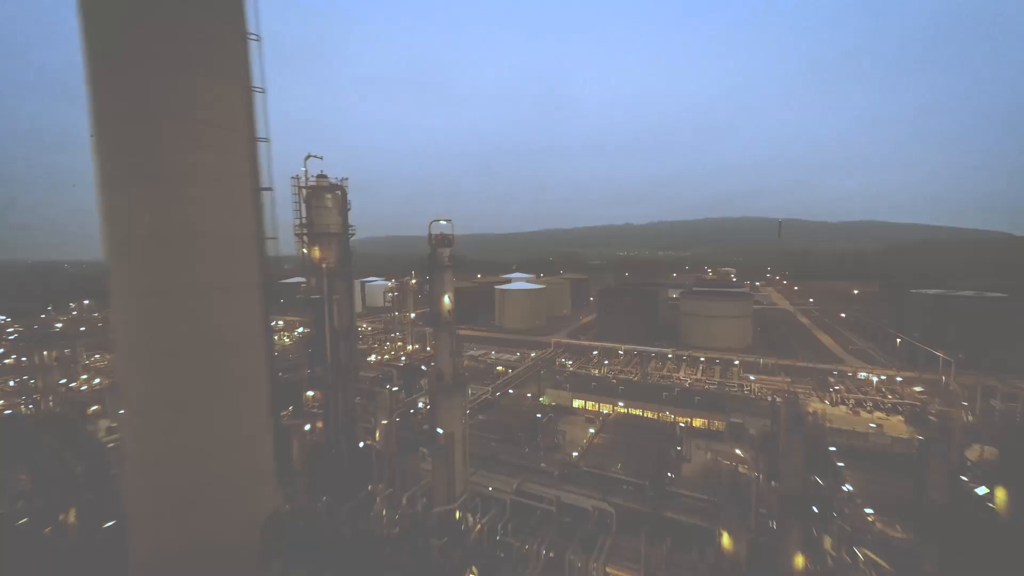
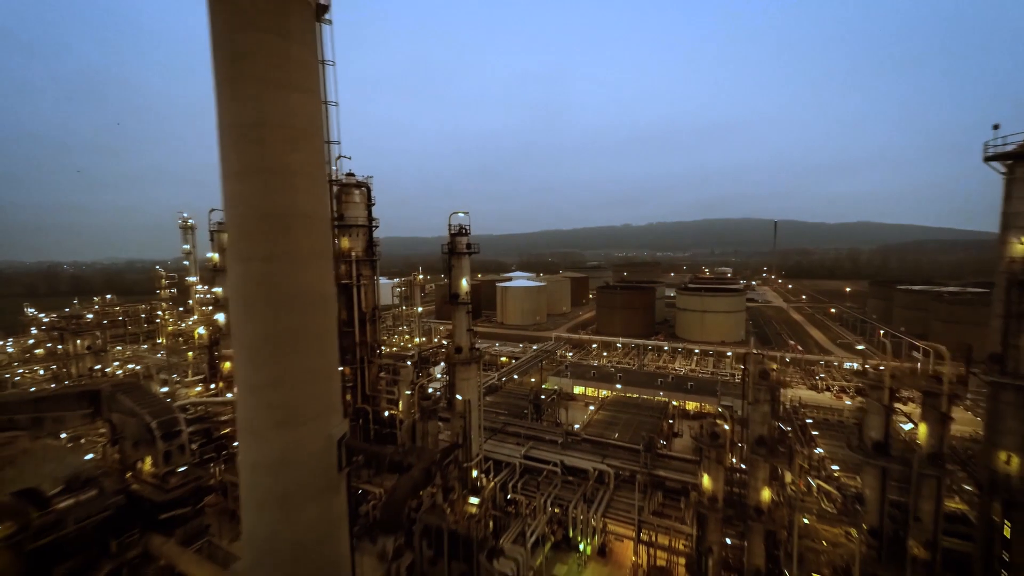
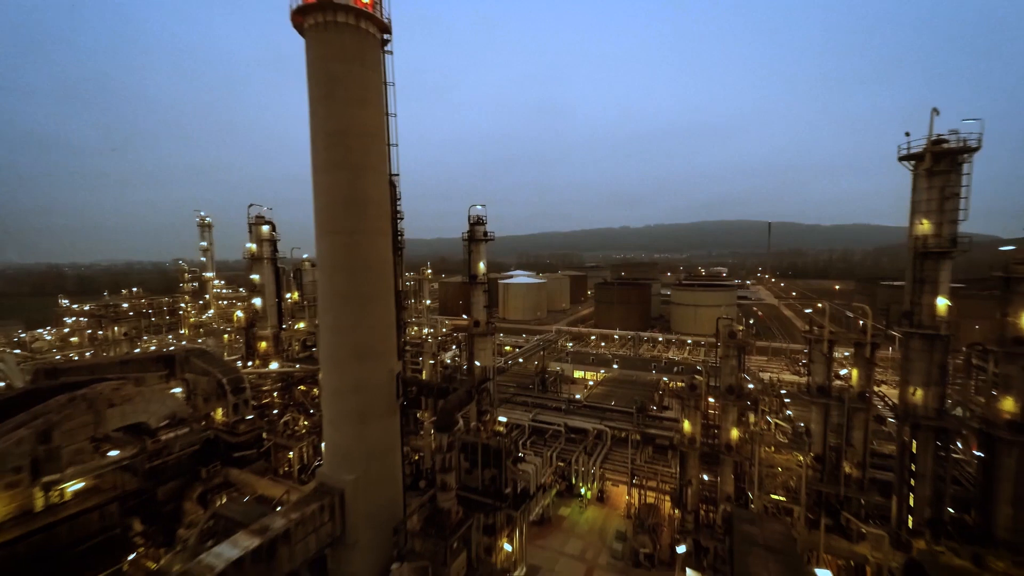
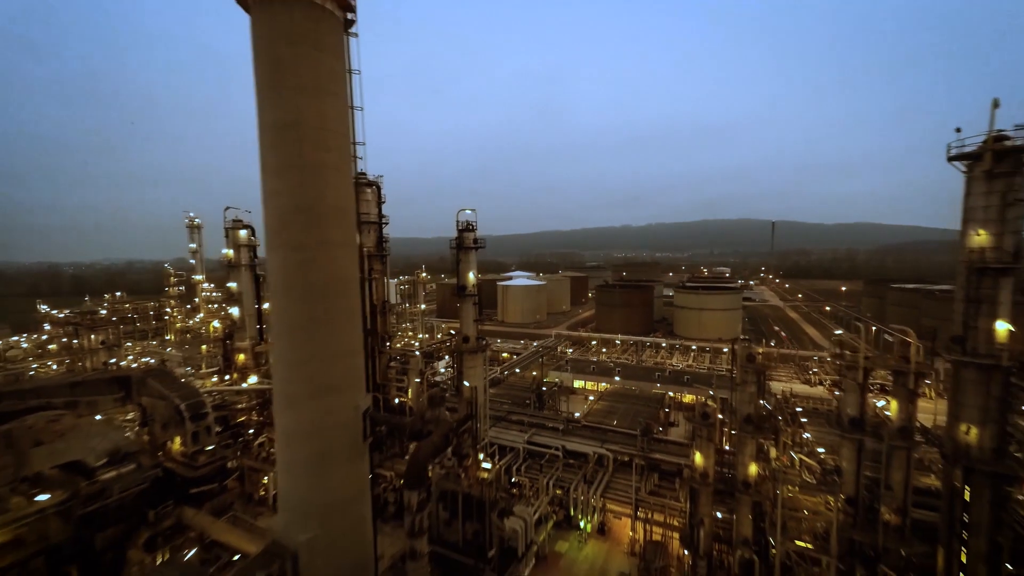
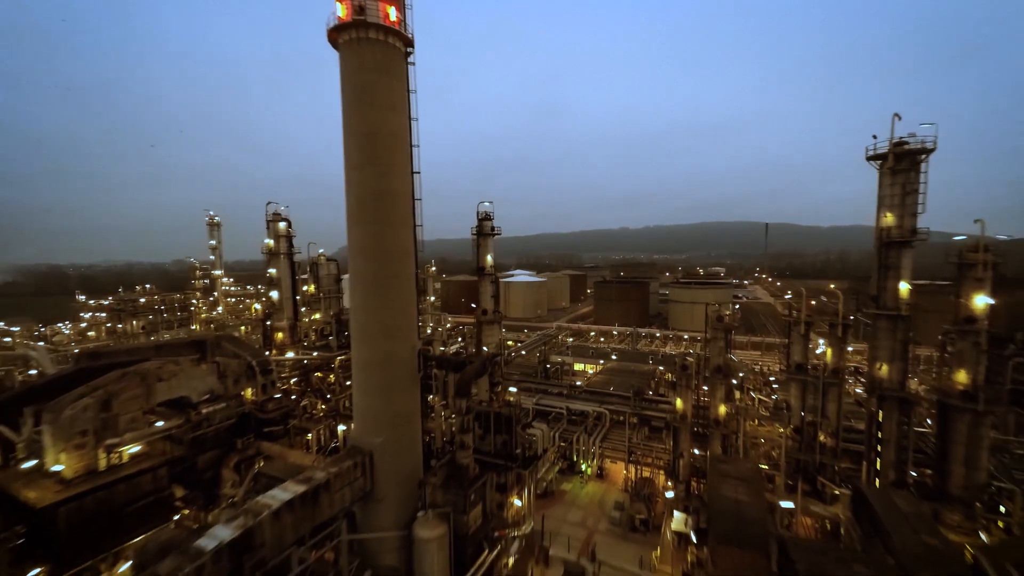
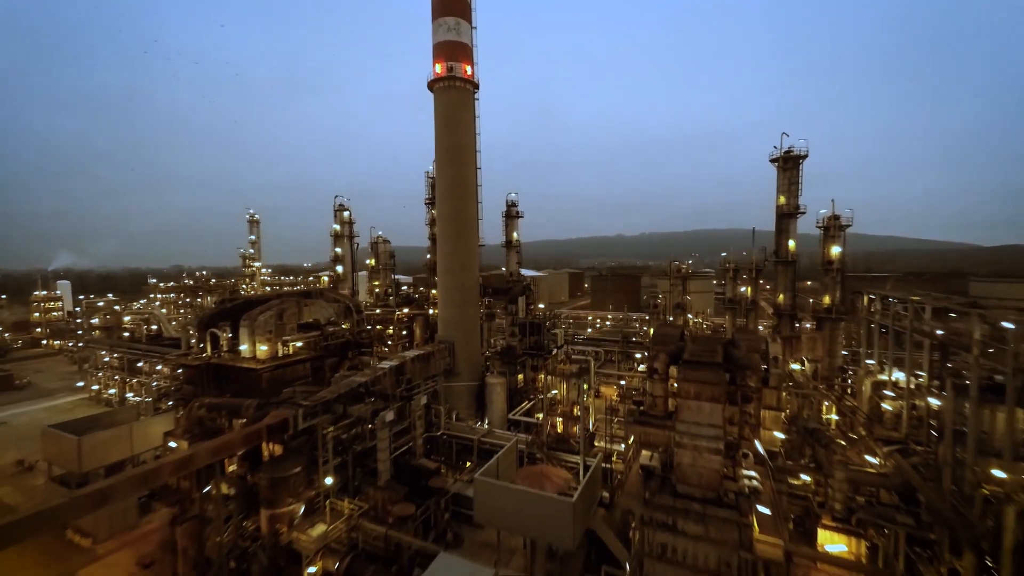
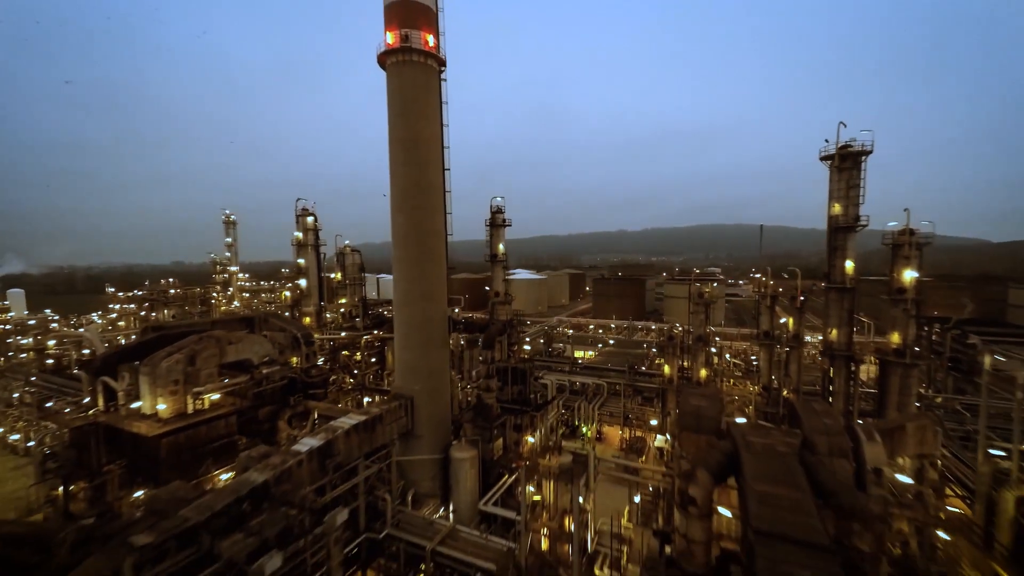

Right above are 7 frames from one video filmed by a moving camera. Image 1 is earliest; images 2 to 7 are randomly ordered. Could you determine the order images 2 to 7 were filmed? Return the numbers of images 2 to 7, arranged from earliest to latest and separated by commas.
2, 4, 3, 5, 7, 6
